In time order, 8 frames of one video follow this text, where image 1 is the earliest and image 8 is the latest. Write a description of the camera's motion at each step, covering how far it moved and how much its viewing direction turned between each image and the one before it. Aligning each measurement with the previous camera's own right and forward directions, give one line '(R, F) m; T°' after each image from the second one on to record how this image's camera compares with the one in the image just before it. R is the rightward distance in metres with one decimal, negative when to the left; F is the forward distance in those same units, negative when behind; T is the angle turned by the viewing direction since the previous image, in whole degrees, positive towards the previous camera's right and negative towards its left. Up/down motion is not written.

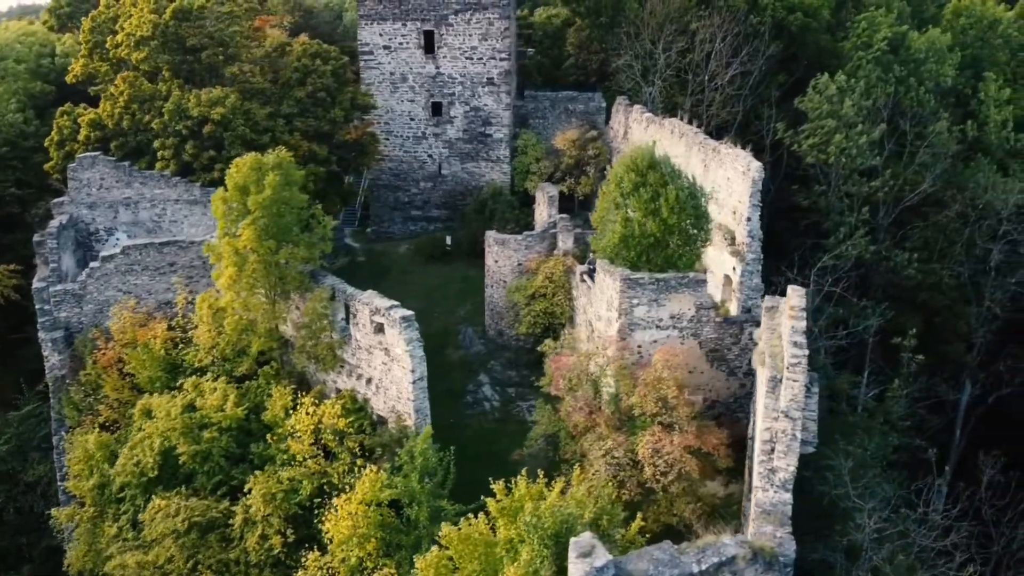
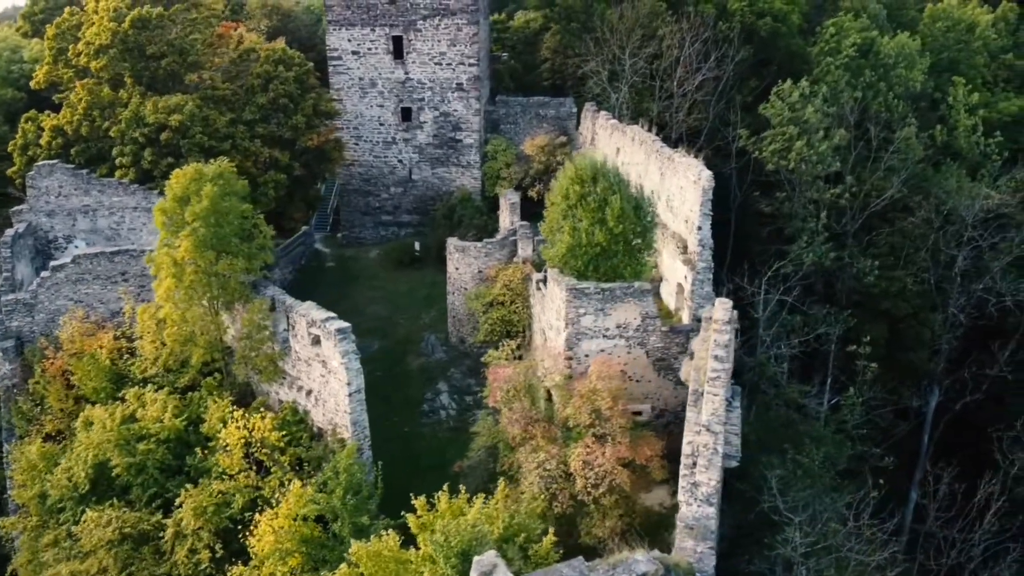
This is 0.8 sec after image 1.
(+0.6, 0.0) m; 0°
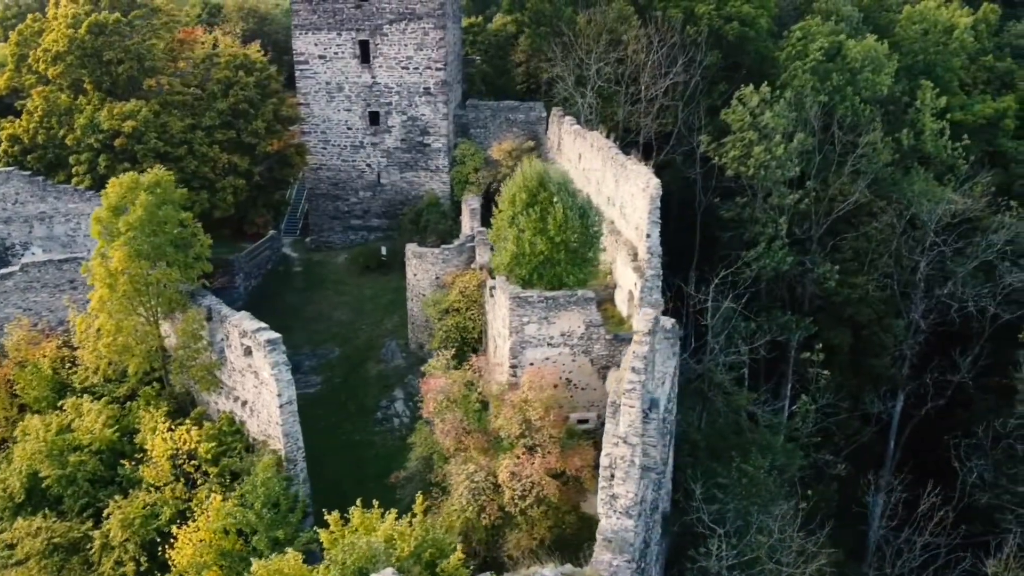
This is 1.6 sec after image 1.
(+0.6, 0.0) m; 0°
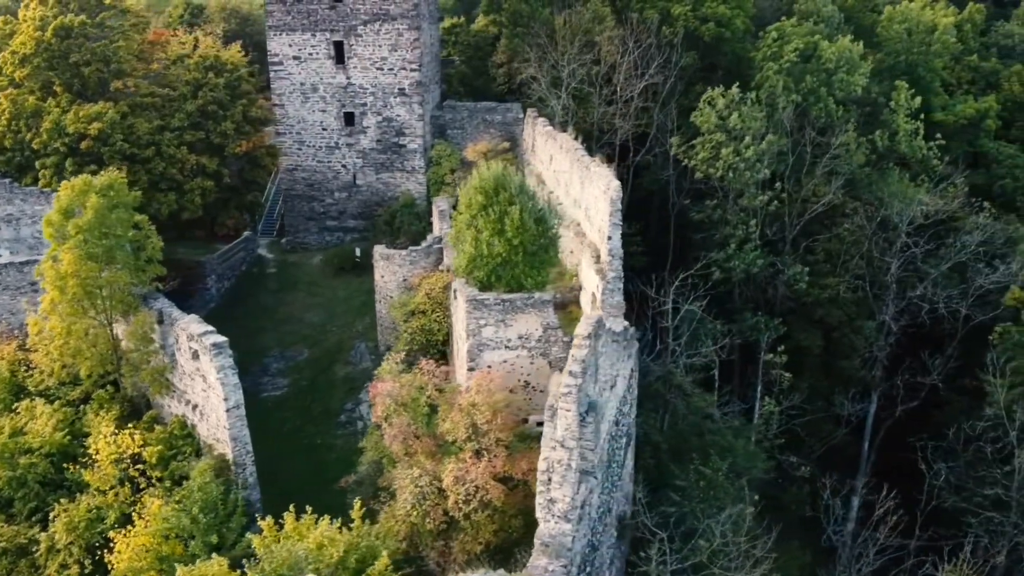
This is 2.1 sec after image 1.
(+0.5, 0.0) m; 0°
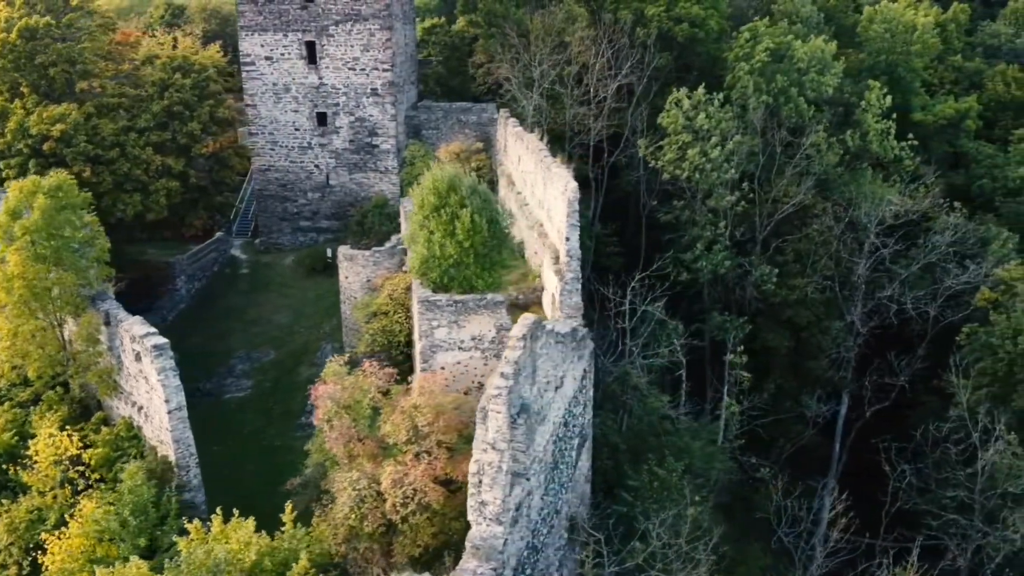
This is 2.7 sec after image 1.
(+0.5, 0.0) m; 0°
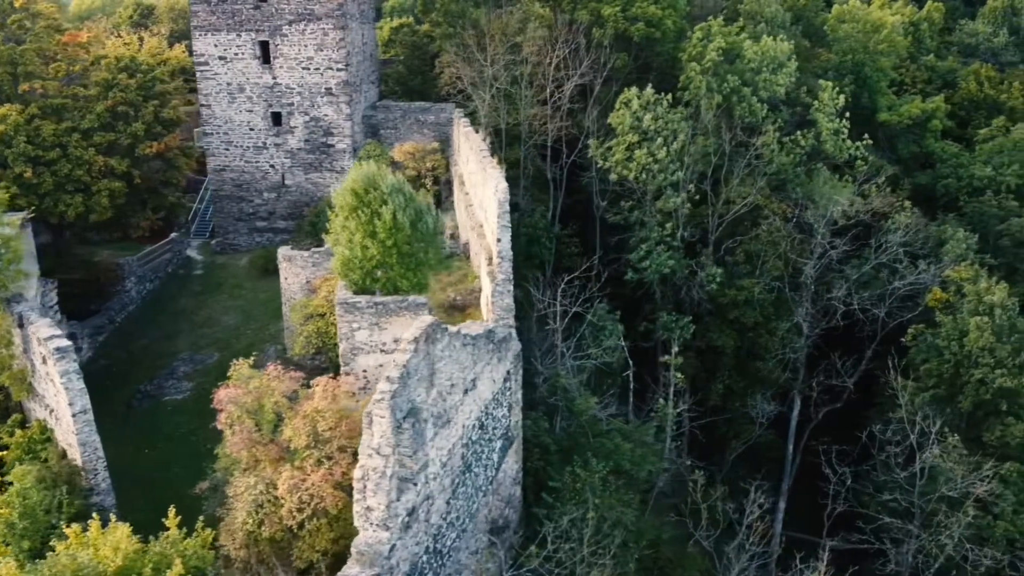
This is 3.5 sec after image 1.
(+0.8, +0.1) m; 0°
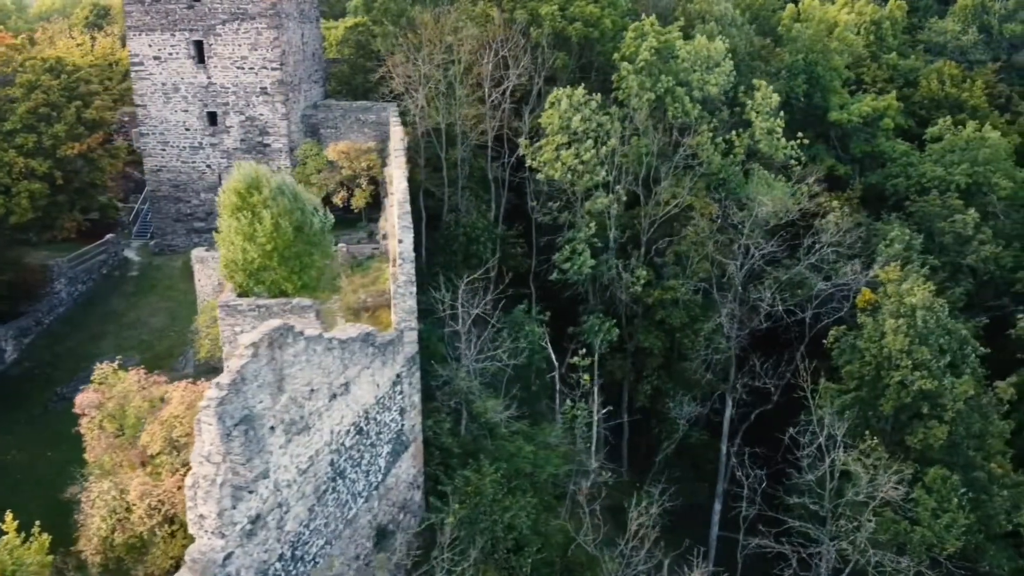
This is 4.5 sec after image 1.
(+1.2, +0.1) m; 0°
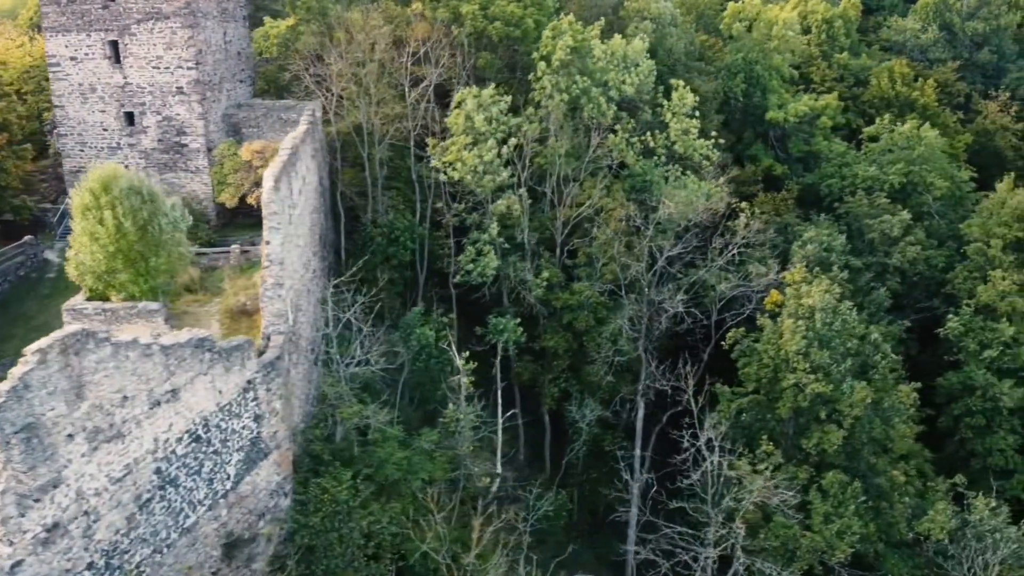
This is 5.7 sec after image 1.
(+1.5, +0.2) m; -1°
